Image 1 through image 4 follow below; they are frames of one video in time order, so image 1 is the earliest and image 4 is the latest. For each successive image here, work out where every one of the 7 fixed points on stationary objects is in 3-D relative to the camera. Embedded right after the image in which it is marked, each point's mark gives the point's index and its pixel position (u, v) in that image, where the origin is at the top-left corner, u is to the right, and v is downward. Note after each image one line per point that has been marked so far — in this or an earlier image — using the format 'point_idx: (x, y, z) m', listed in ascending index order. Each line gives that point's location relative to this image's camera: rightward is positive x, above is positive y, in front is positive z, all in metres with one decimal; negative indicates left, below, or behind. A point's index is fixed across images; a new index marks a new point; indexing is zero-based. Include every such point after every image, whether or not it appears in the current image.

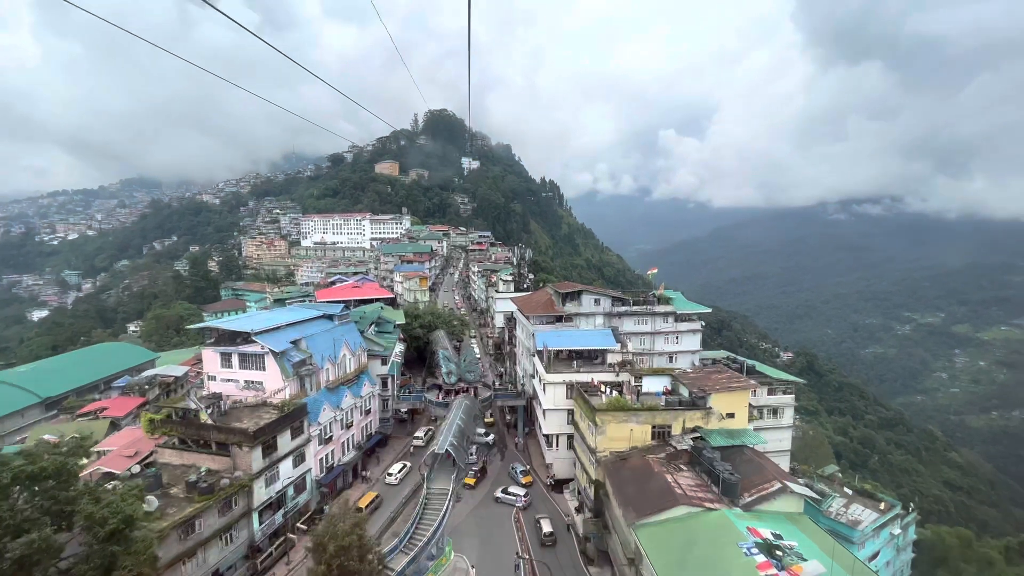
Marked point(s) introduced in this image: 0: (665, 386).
0: (+6.7, -4.3, +19.8) m
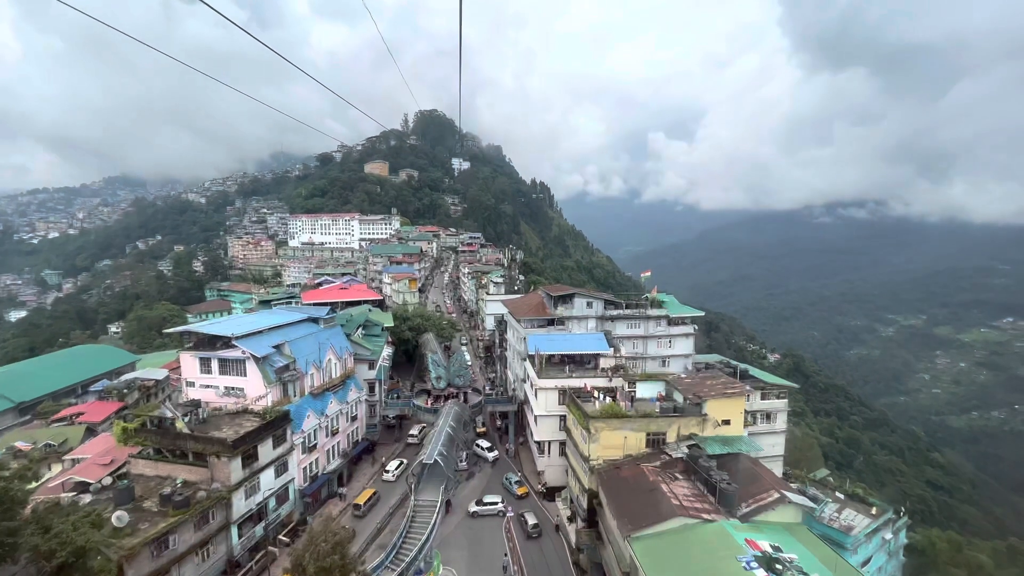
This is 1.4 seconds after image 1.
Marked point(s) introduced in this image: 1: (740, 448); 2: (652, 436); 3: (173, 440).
0: (+6.3, -4.5, +19.5) m
1: (+8.4, -5.9, +16.6) m
2: (+5.2, -5.5, +16.9) m
3: (-12.7, -5.7, +17.1) m
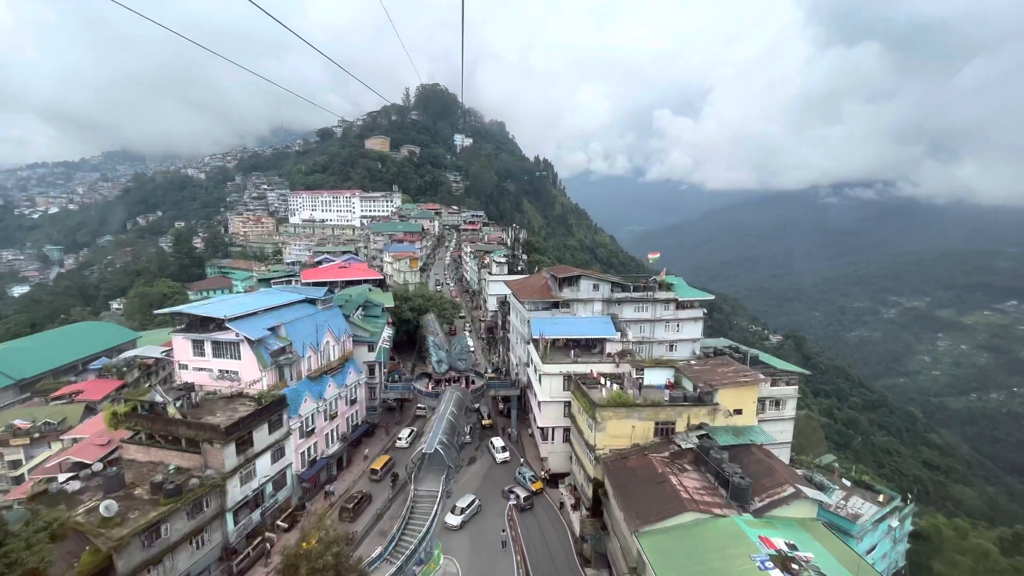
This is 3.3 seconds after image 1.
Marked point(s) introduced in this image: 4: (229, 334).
0: (+6.4, -3.8, +18.9) m
1: (+8.5, -5.3, +16.1) m
2: (+5.3, -4.9, +16.4) m
3: (-12.6, -5.0, +16.7) m
4: (-12.2, -2.0, +19.8) m
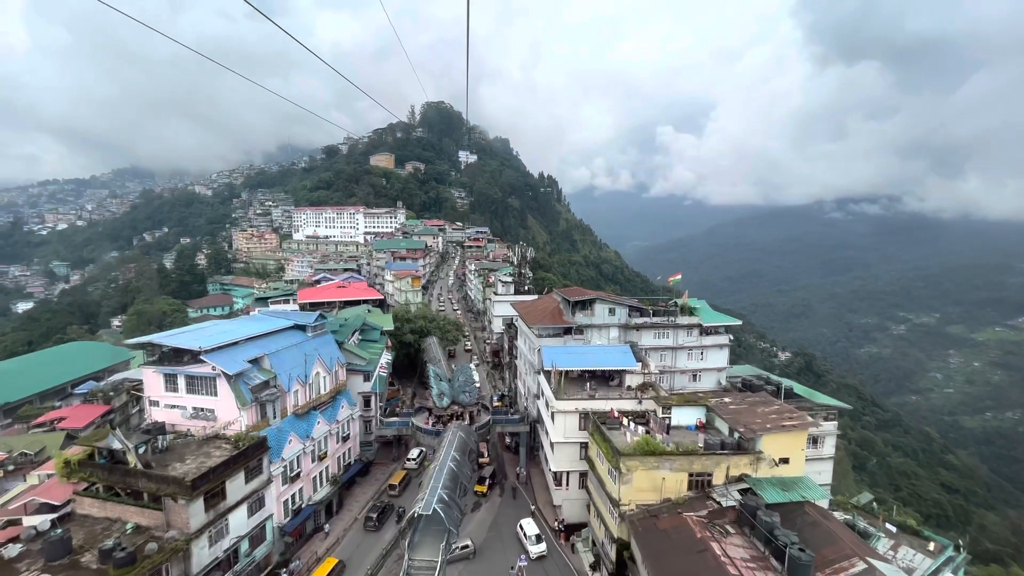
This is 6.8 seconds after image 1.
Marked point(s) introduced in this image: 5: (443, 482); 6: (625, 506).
0: (+6.7, -4.7, +17.1) m
1: (+8.8, -6.2, +14.2) m
2: (+5.6, -5.8, +14.5) m
3: (-12.3, -5.9, +14.9) m
4: (-11.8, -3.0, +18.1) m
5: (-2.9, -7.7, +19.6) m
6: (+3.5, -6.7, +14.5) m
